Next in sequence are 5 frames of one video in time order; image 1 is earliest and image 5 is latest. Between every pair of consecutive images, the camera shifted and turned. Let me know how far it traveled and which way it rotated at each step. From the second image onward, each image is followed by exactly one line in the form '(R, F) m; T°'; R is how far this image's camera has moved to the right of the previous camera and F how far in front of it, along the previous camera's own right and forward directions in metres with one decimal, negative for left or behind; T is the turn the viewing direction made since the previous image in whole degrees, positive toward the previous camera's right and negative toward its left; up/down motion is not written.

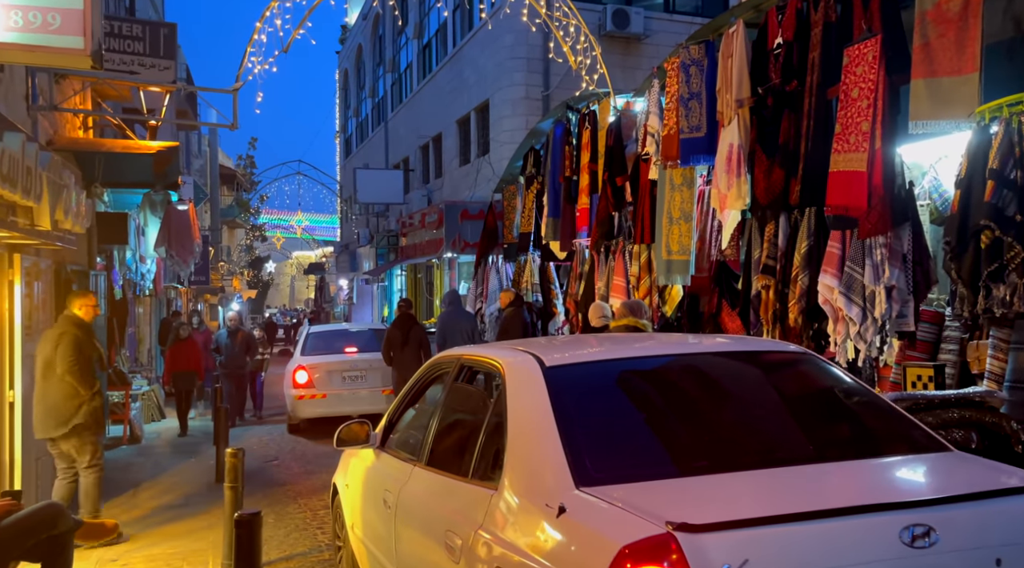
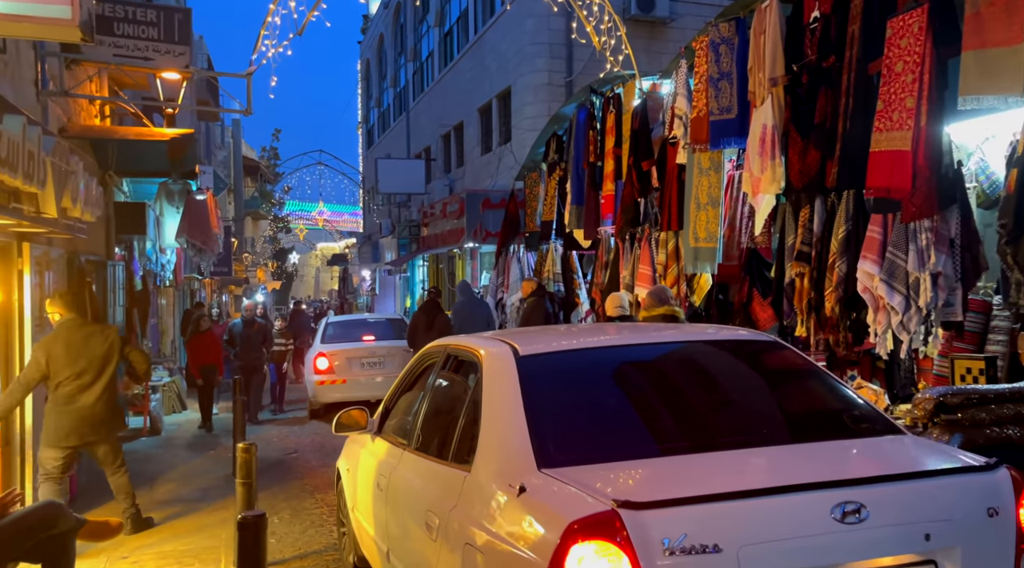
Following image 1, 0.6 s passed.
(0.0, +0.3) m; -1°
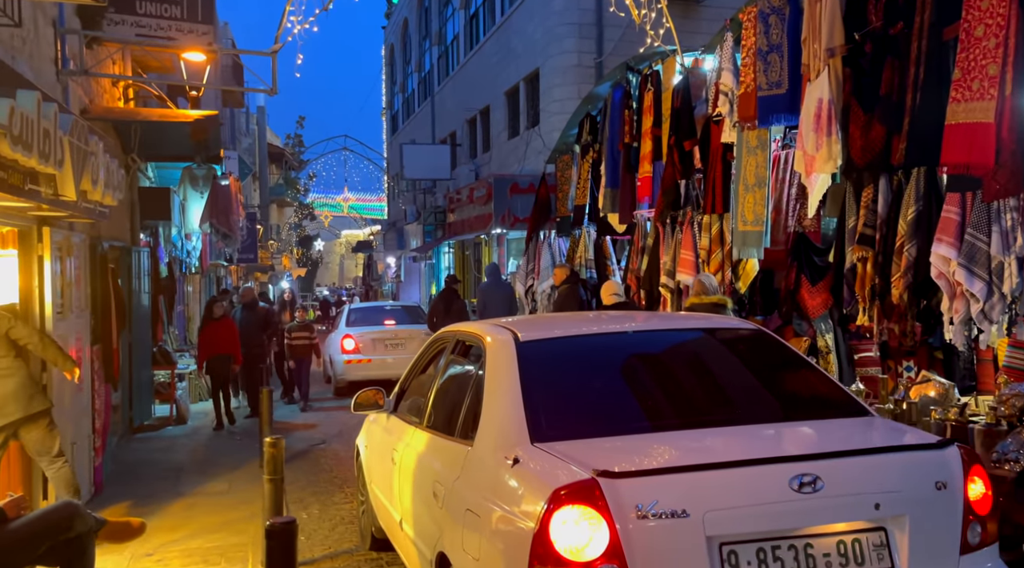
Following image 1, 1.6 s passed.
(-0.1, +0.3) m; -1°
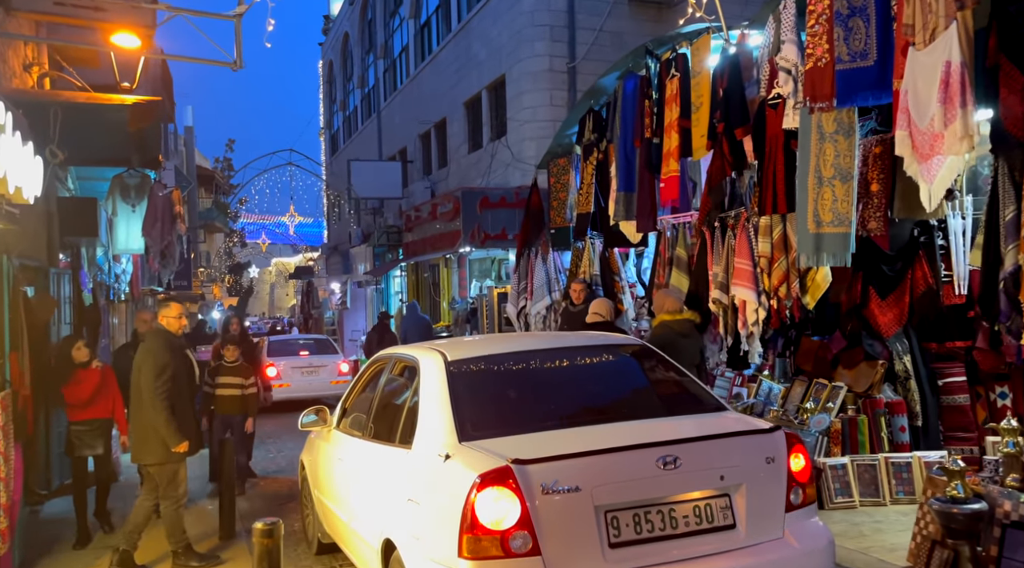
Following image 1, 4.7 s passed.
(-0.6, +1.4) m; +4°
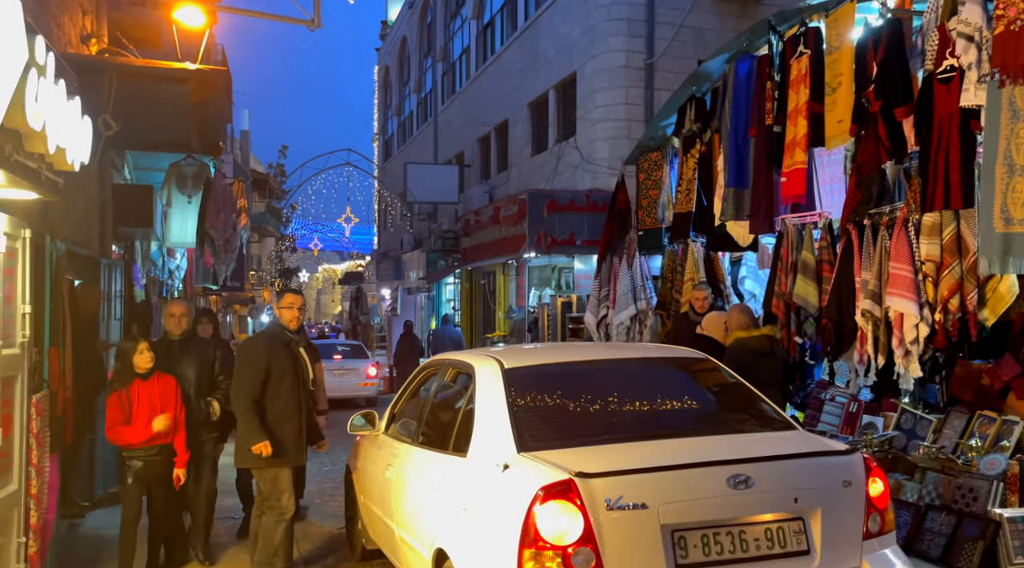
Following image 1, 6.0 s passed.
(-0.4, +1.0) m; -3°
